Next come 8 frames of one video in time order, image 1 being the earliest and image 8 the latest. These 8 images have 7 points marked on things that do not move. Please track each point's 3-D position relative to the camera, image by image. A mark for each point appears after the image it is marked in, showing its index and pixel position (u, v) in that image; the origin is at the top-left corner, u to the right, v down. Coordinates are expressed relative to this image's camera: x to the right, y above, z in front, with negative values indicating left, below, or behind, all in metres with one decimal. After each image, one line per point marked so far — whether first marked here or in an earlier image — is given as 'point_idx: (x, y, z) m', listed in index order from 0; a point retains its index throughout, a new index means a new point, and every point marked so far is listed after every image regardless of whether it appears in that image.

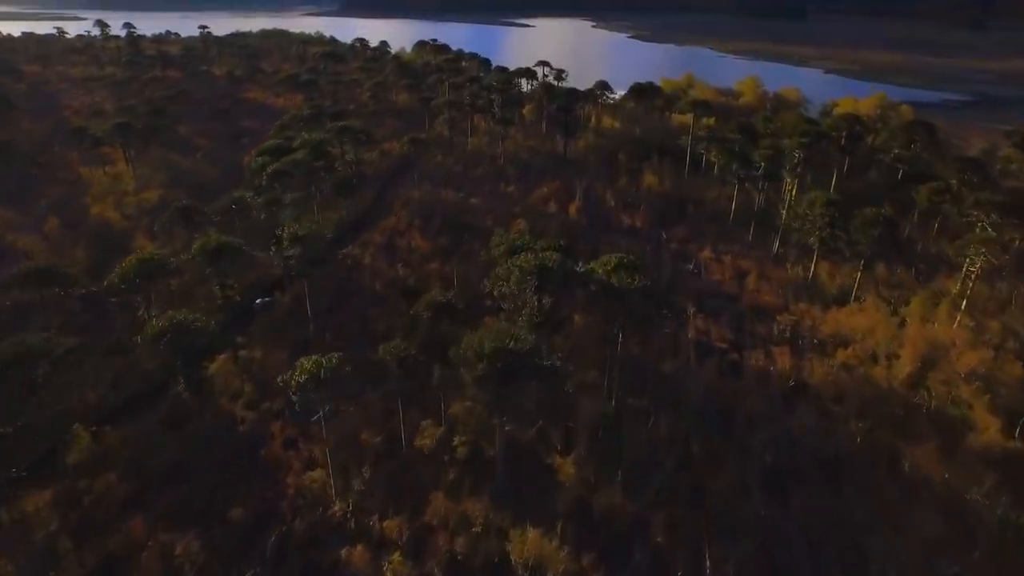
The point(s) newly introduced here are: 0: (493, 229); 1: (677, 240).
0: (-0.5, +1.6, +18.4) m
1: (+4.5, +1.3, +18.6) m
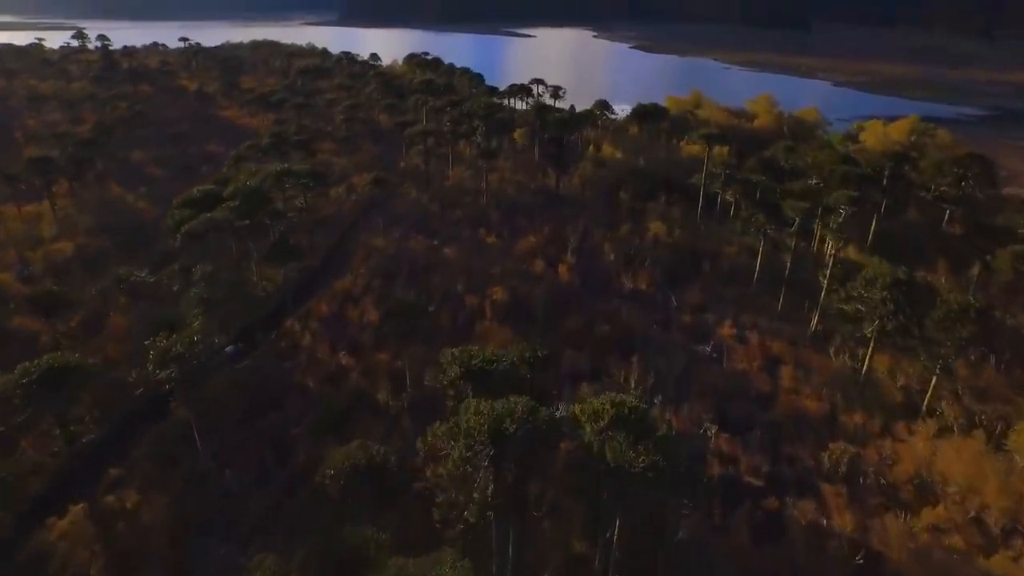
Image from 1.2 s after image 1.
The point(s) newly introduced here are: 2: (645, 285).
0: (-1.1, -0.2, +15.1) m
1: (+4.0, -0.5, +15.2) m
2: (+3.1, +0.1, +16.0) m
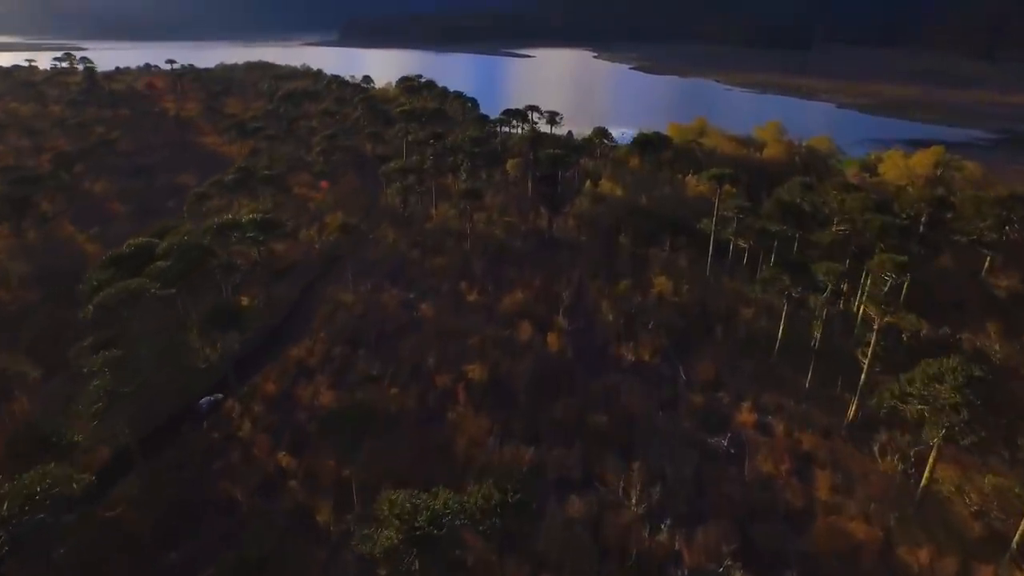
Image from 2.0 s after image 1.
0: (-1.4, -1.6, +12.8) m
1: (+3.6, -1.9, +12.9) m
2: (+2.8, -1.4, +13.7) m
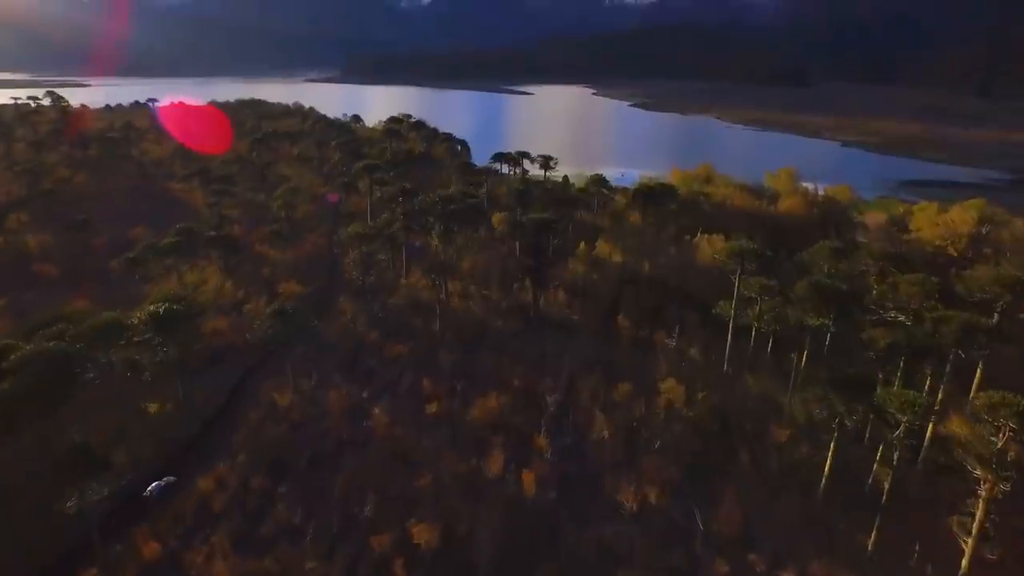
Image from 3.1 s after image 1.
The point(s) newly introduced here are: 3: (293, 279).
0: (-2.0, -3.4, +9.6) m
1: (+3.1, -3.7, +9.7) m
2: (+2.2, -3.2, +10.5) m
3: (-6.4, +0.4, +19.8) m
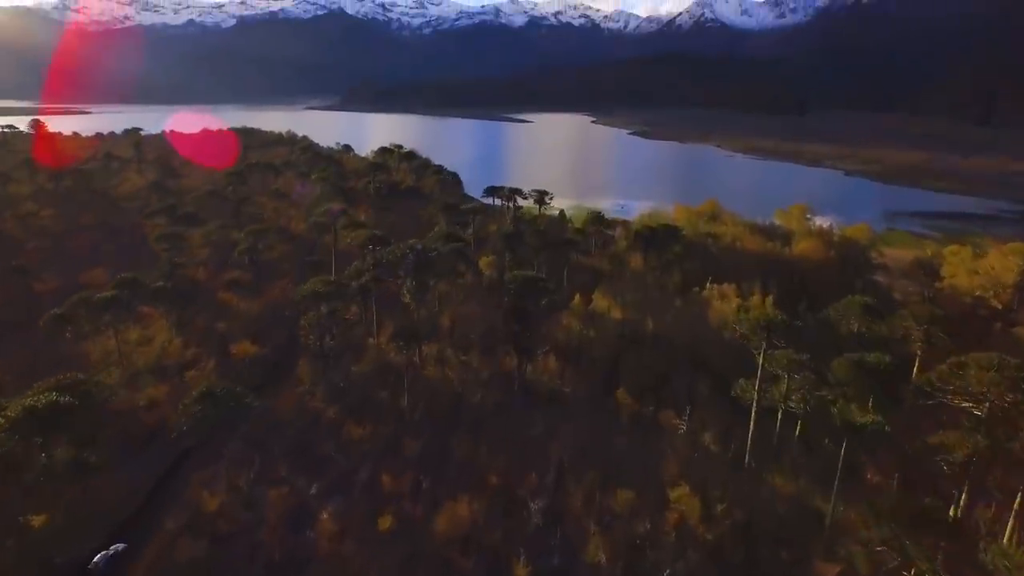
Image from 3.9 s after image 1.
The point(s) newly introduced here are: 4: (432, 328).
0: (-2.4, -4.6, +7.1) m
1: (+2.7, -4.8, +7.2) m
2: (+1.8, -4.4, +8.0) m
3: (-6.8, -1.2, +17.5) m
4: (-2.0, -1.0, +16.6) m
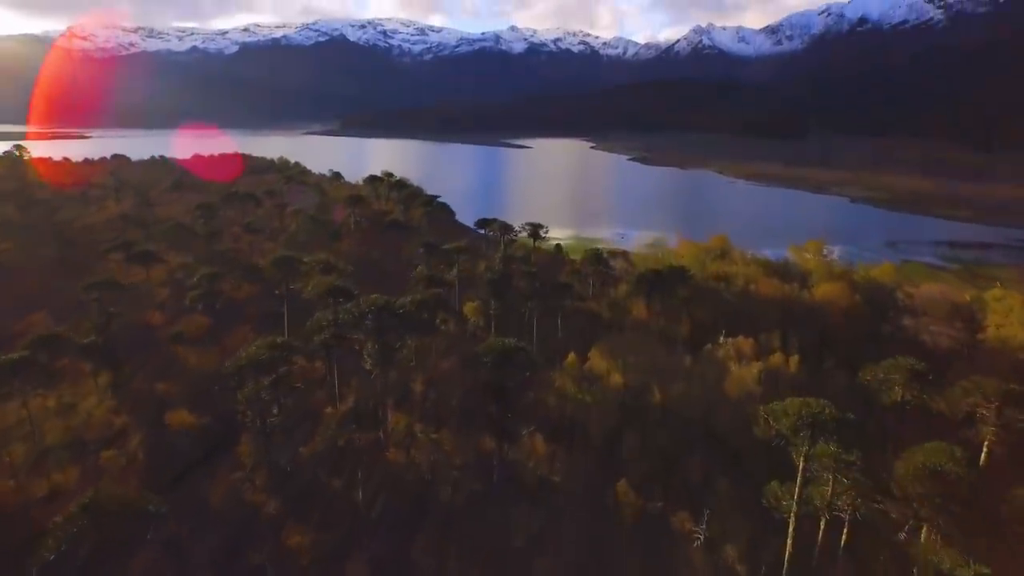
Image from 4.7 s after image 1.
0: (-2.7, -5.5, +4.6) m
1: (+2.3, -5.7, +4.6) m
2: (+1.5, -5.3, +5.5) m
3: (-7.2, -2.4, +15.1) m
4: (-2.3, -2.2, +14.2) m
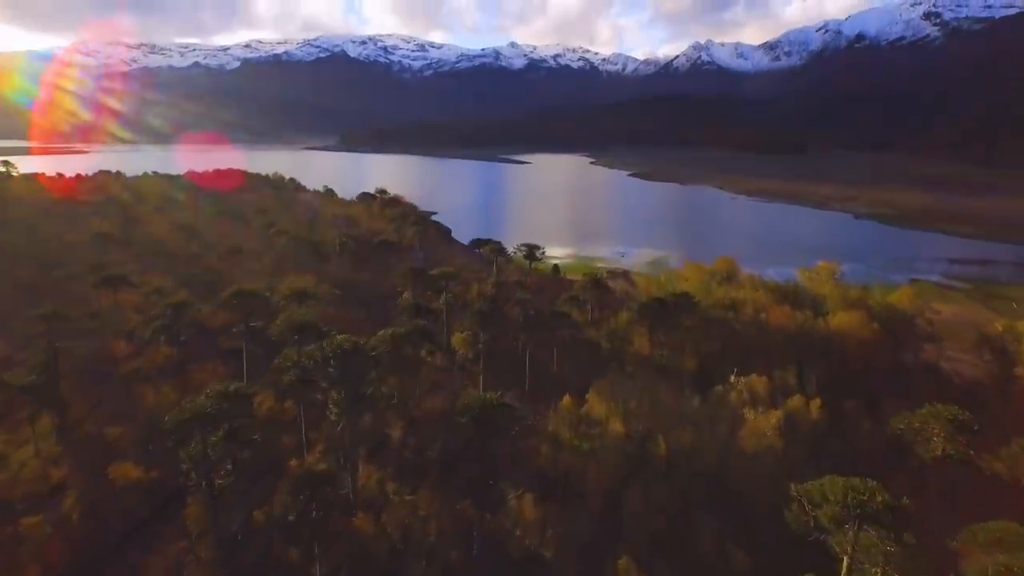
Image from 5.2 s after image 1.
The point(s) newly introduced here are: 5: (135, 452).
0: (-3.0, -5.9, +2.9) m
1: (+2.1, -6.2, +3.0) m
2: (+1.2, -5.8, +3.8) m
3: (-7.4, -3.1, +13.5) m
4: (-2.6, -2.9, +12.6) m
5: (-7.3, -3.2, +12.8) m
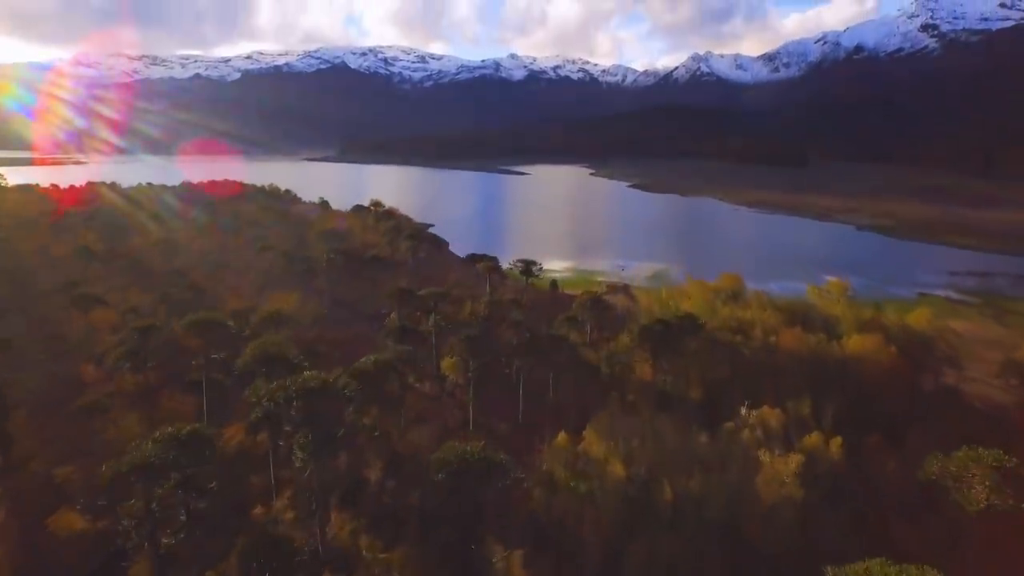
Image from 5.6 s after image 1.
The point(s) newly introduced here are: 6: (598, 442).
0: (-3.2, -6.3, +1.6) m
1: (+1.9, -6.5, +1.7) m
2: (+1.1, -6.2, +2.5) m
3: (-7.6, -3.6, +12.2) m
4: (-2.8, -3.4, +11.3) m
5: (-7.5, -3.7, +11.5) m
6: (+1.7, -2.8, +12.3) m
